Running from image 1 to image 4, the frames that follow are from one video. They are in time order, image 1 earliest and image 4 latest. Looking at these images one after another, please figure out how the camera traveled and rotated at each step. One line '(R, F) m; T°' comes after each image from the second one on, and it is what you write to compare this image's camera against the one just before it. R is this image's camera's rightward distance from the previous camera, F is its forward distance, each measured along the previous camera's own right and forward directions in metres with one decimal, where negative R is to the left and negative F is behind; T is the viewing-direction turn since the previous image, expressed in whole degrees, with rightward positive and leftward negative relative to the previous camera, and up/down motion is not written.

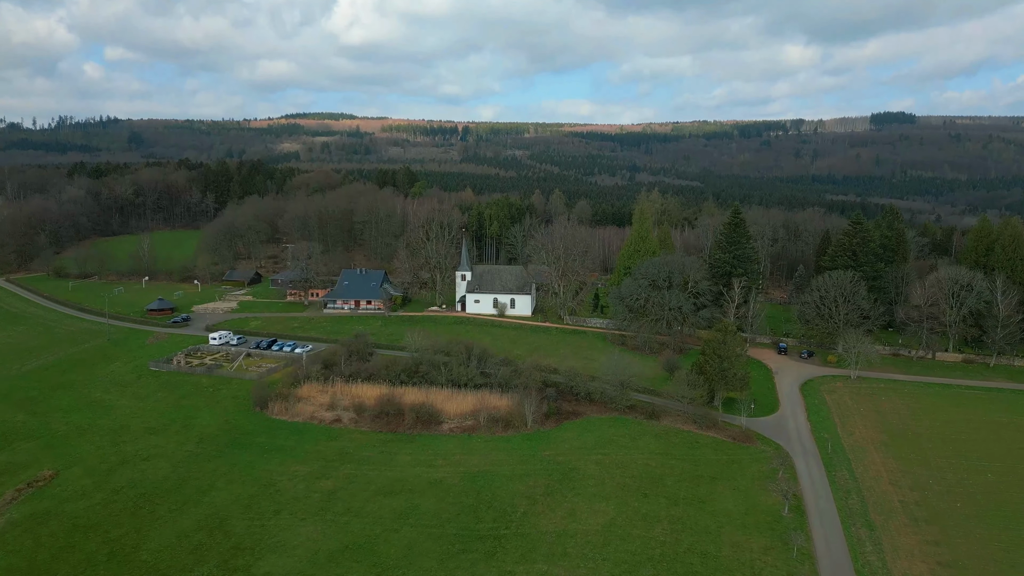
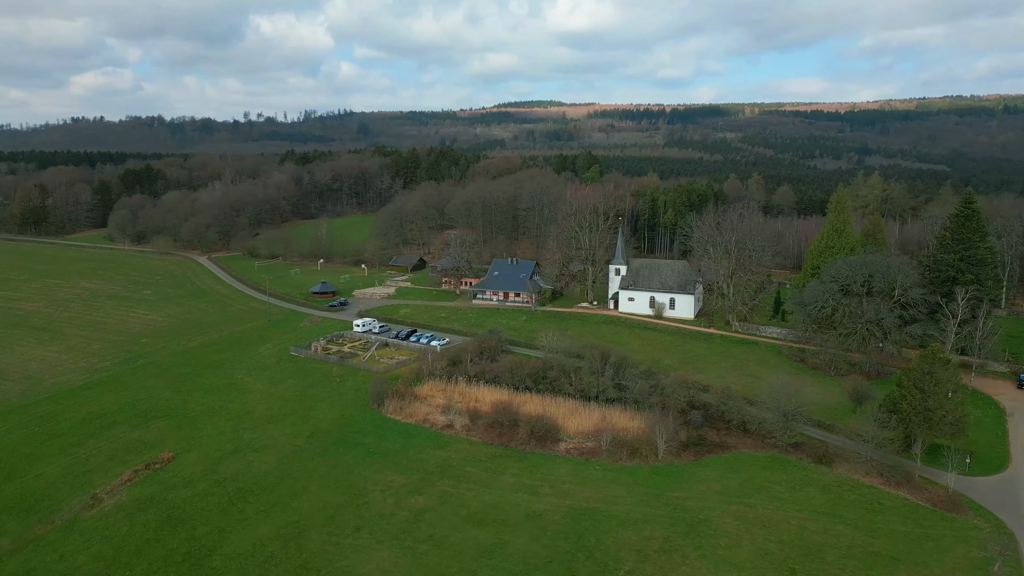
(+3.2, +5.9) m; -16°
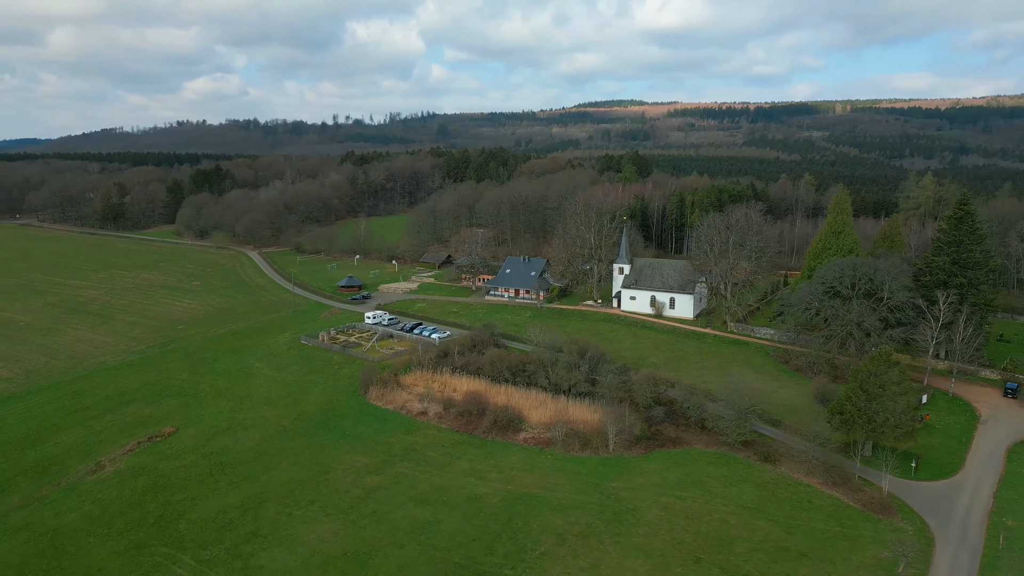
(+5.6, -1.1) m; -6°
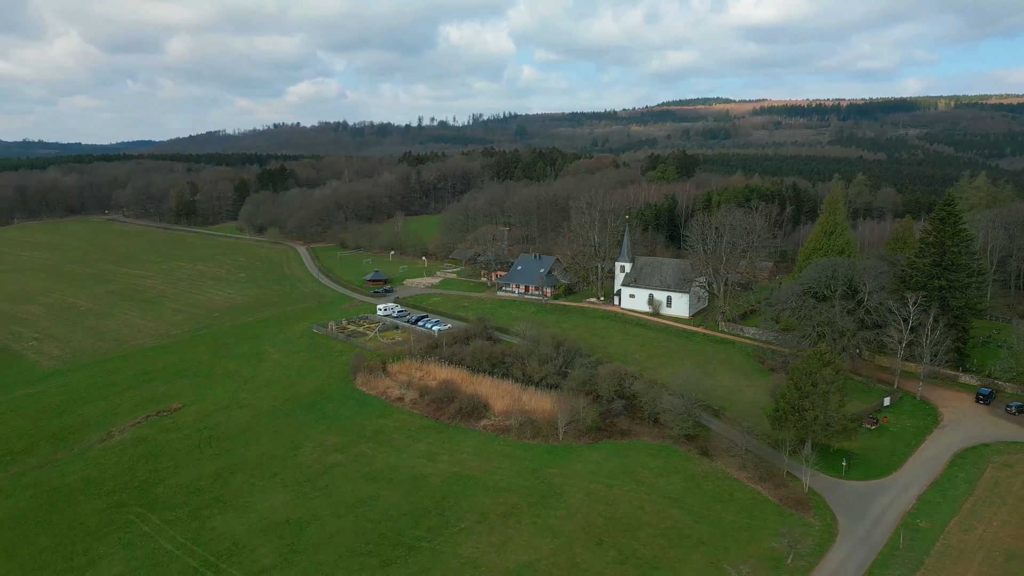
(+6.0, -1.2) m; -7°
